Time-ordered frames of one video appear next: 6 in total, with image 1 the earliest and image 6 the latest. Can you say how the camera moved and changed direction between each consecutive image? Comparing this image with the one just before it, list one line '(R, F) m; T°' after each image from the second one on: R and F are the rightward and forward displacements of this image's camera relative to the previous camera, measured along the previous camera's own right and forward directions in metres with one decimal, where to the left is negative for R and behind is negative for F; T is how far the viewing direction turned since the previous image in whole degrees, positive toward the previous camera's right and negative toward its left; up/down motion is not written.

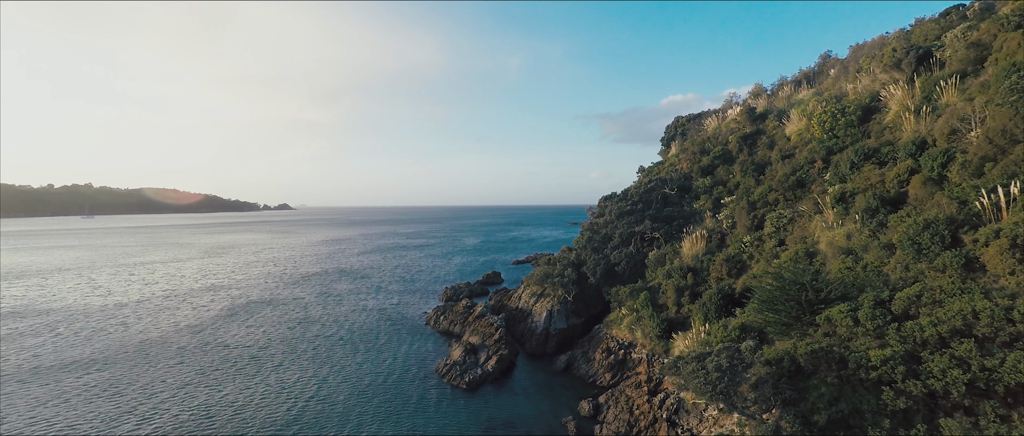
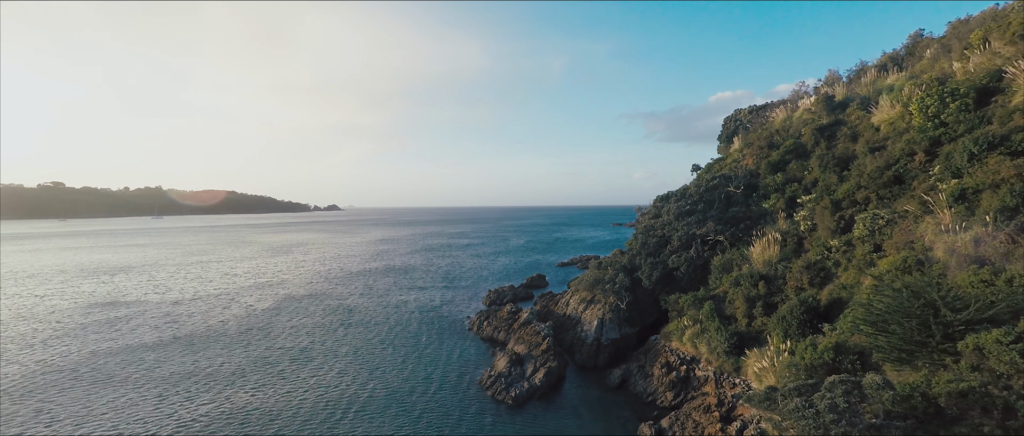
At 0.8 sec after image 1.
(-0.2, +1.5) m; -5°
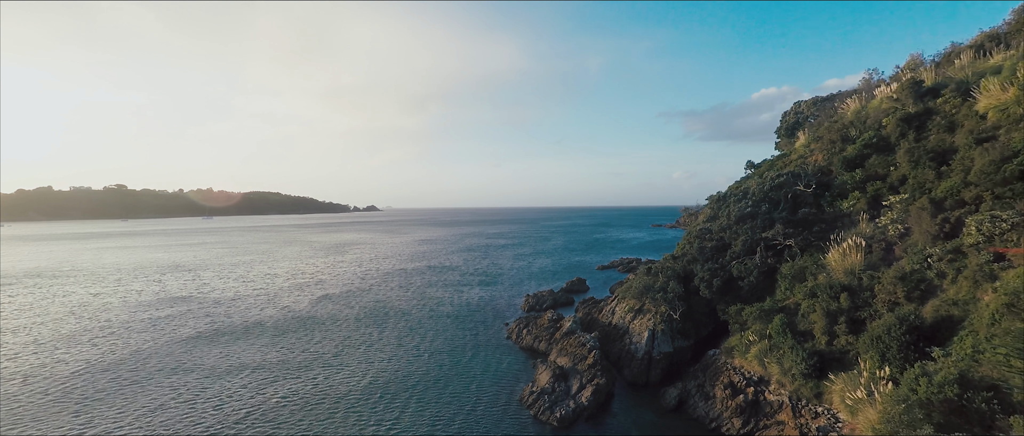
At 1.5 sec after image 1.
(-0.3, +1.5) m; -4°
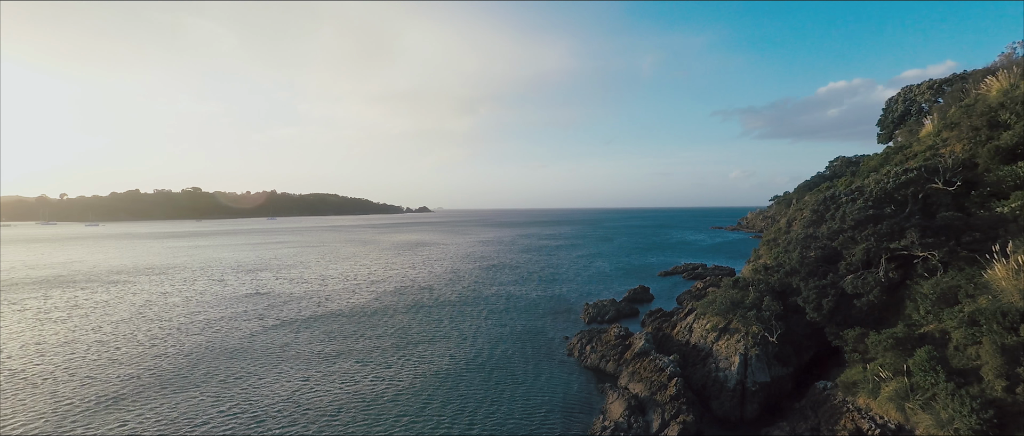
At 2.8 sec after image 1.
(-0.6, +2.5) m; -6°
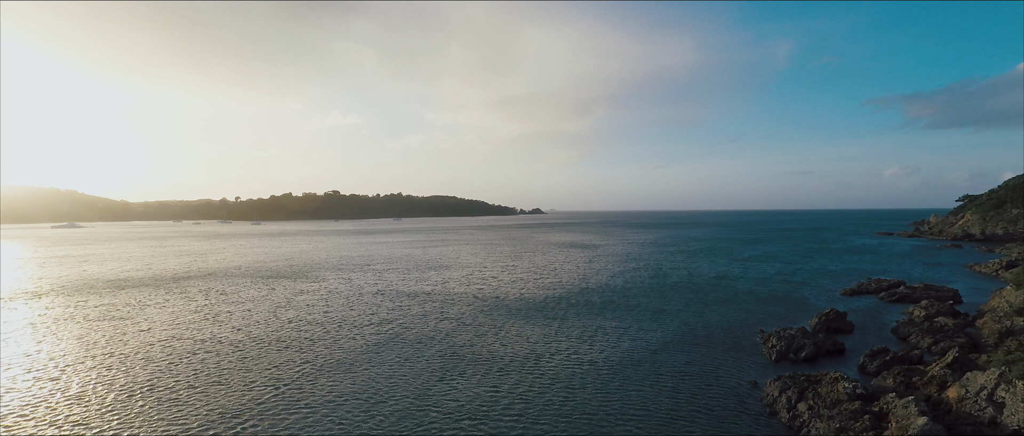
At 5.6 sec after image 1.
(-2.2, +5.7) m; -13°
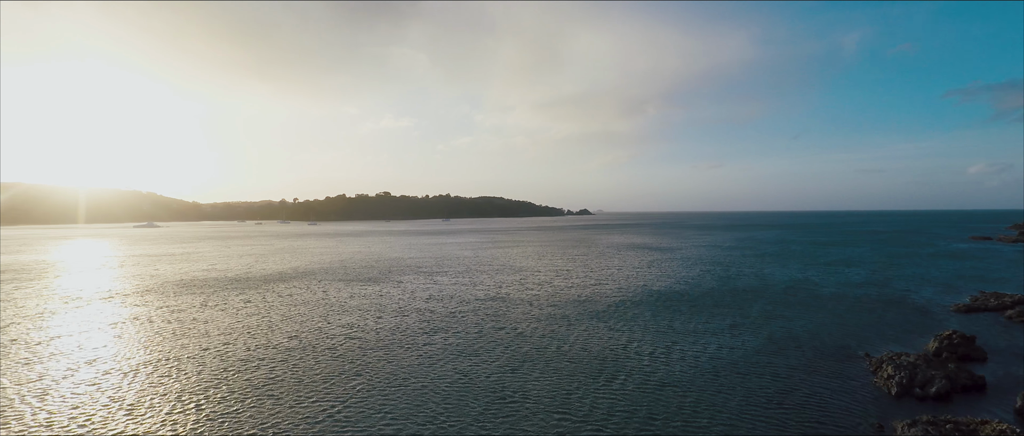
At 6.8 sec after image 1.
(-0.9, +2.7) m; -6°
